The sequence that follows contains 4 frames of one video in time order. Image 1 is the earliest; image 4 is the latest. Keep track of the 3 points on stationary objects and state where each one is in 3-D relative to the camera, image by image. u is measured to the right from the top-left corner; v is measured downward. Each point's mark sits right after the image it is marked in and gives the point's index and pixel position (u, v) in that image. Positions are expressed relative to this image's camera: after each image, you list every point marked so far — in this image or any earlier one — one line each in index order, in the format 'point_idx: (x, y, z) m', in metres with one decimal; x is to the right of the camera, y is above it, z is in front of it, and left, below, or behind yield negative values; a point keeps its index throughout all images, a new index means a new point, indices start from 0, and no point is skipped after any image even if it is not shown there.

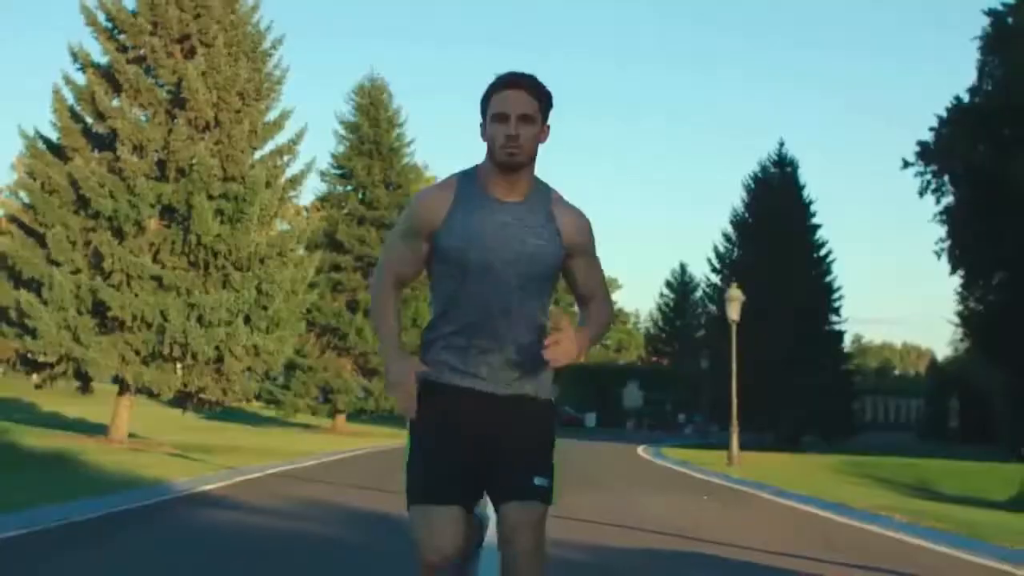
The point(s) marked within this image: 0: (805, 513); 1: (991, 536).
0: (+3.6, -2.7, +17.7) m
1: (+4.8, -2.4, +14.4) m
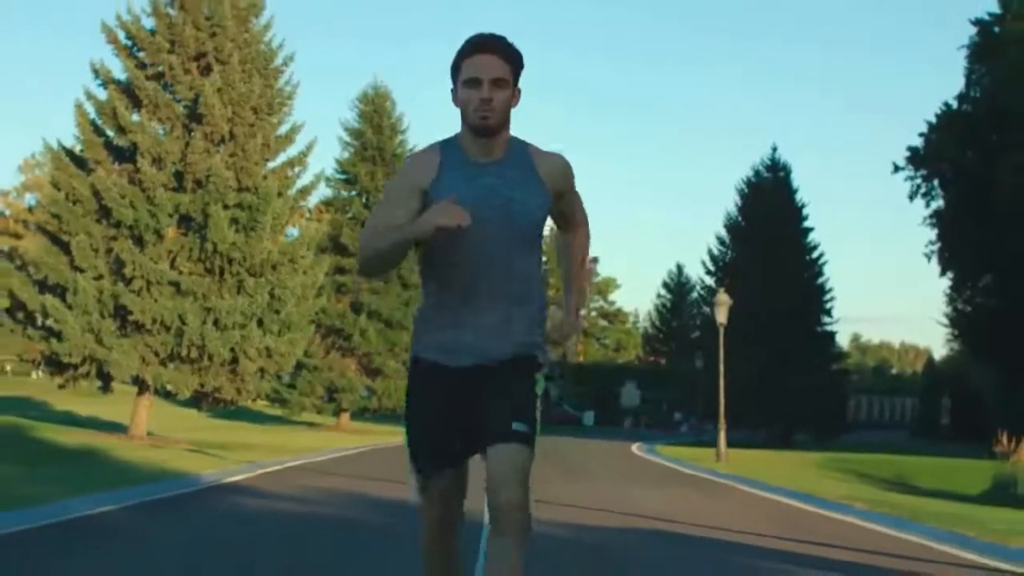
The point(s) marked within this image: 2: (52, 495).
0: (+3.6, -2.8, +18.9) m
1: (+4.8, -2.5, +15.7) m
2: (-5.1, -2.3, +16.2) m
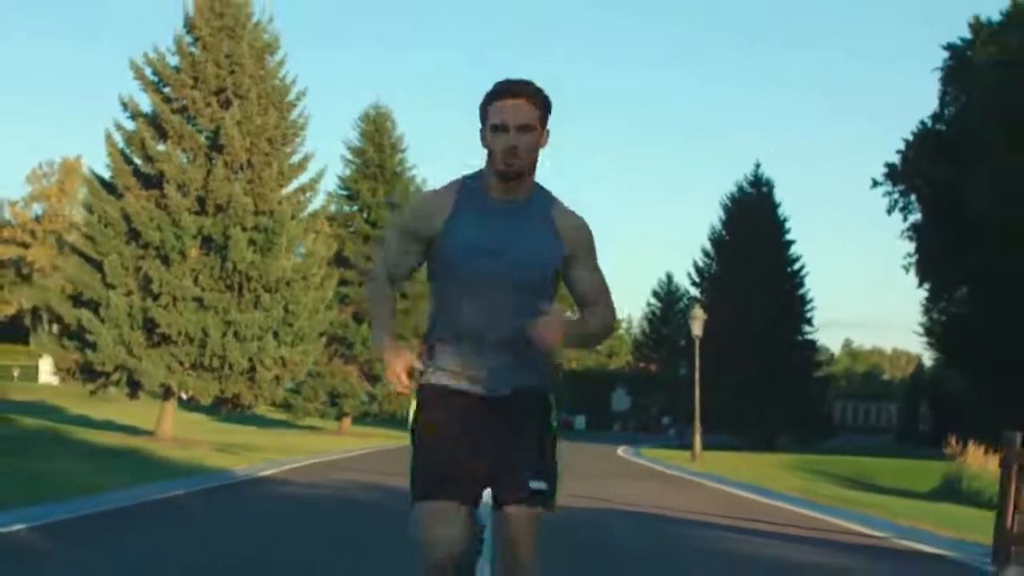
0: (+3.5, -3.1, +21.3) m
1: (+4.7, -2.8, +18.1) m
2: (-5.2, -2.5, +18.5) m
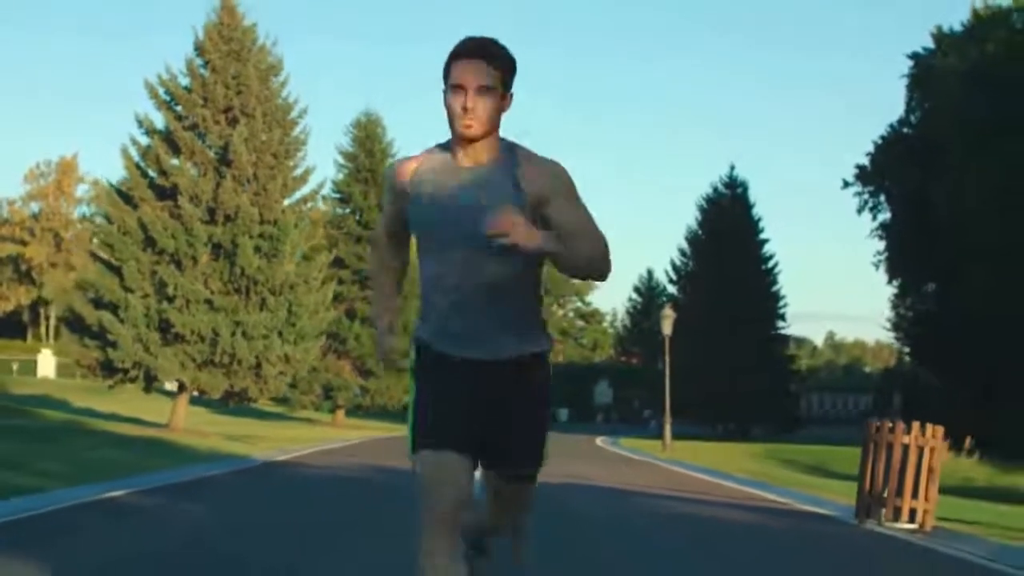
0: (+3.2, -3.2, +23.8) m
1: (+4.5, -2.9, +20.5) m
2: (-5.4, -2.6, +20.9) m
